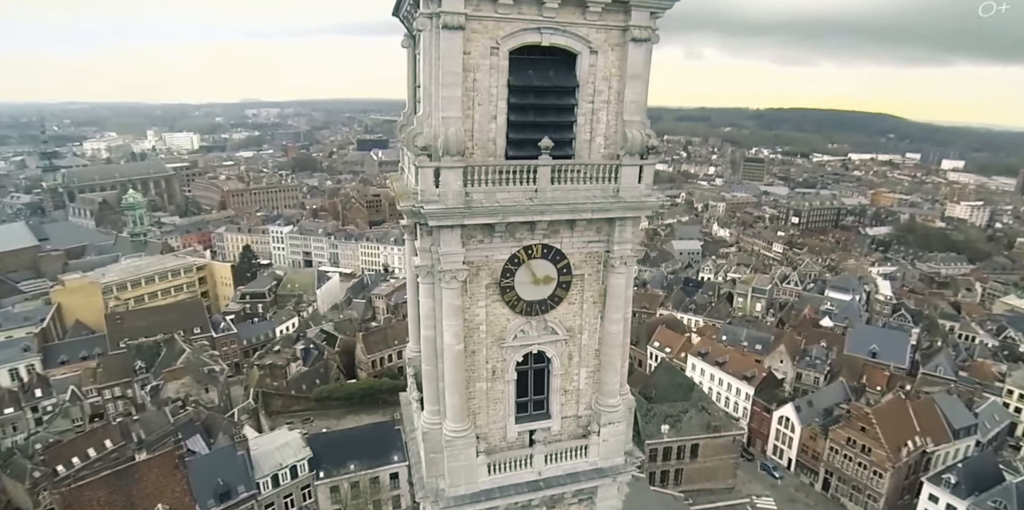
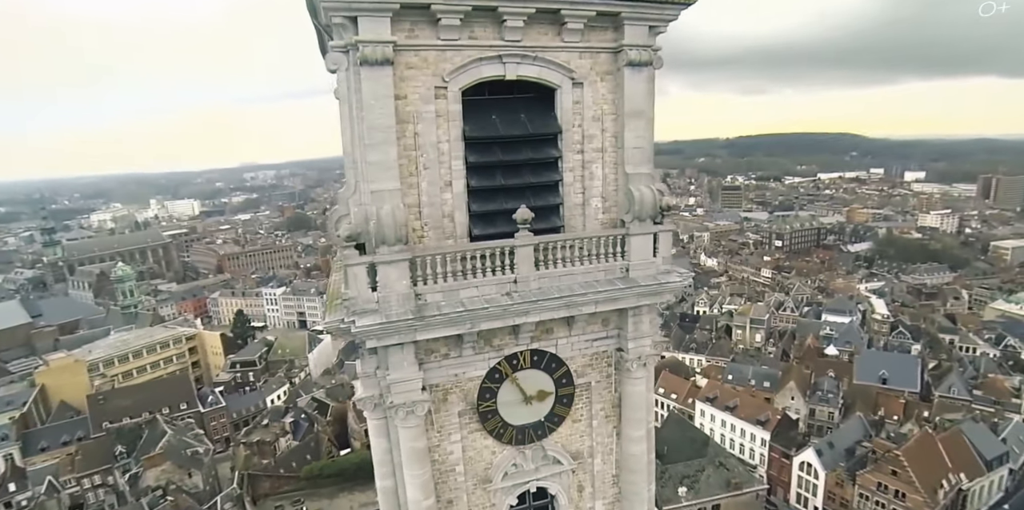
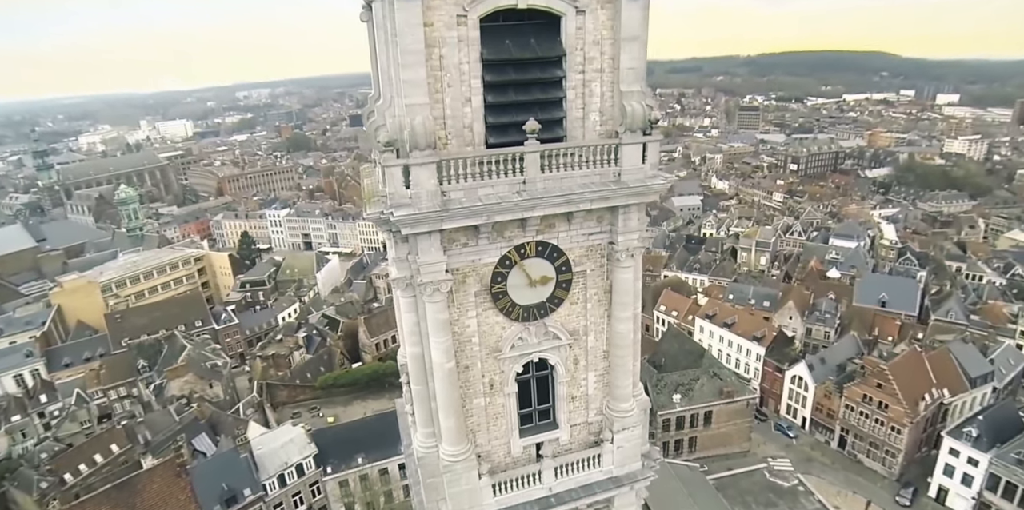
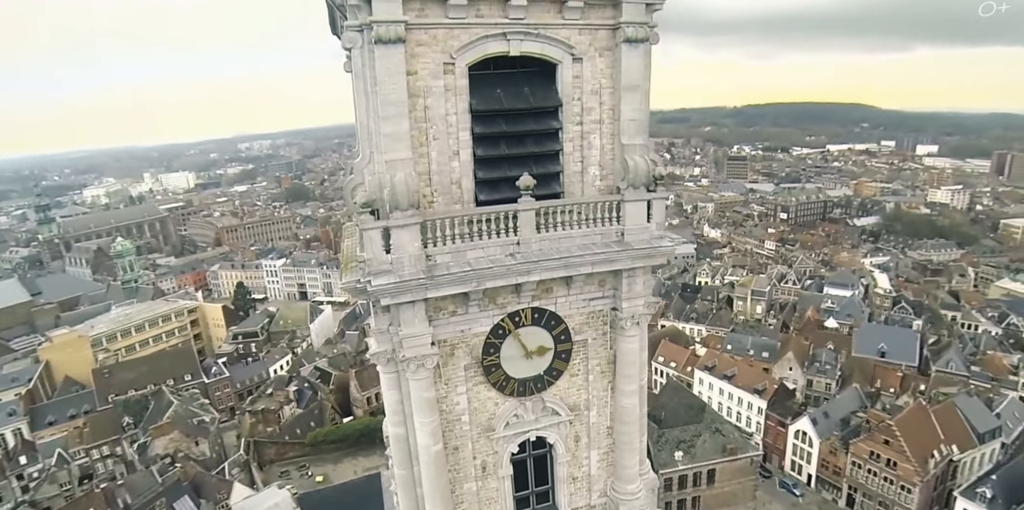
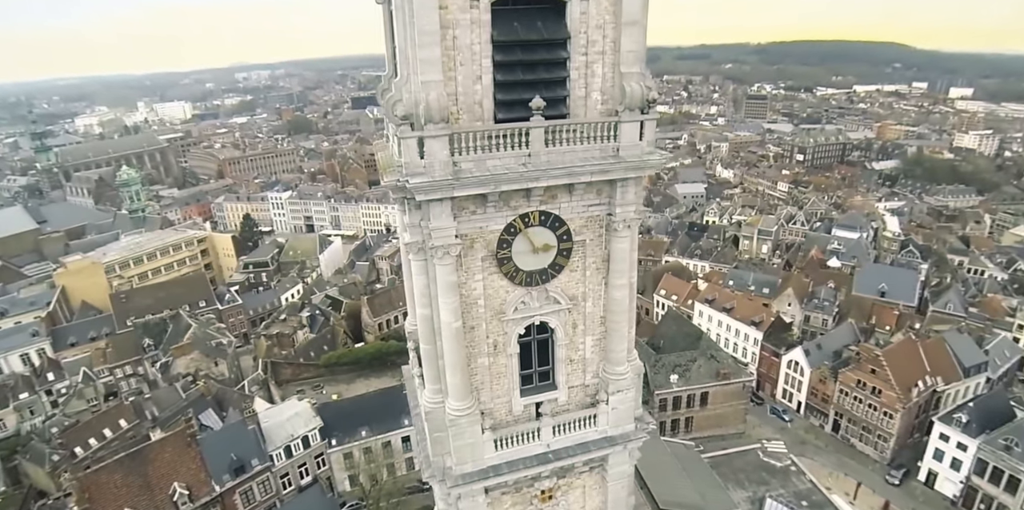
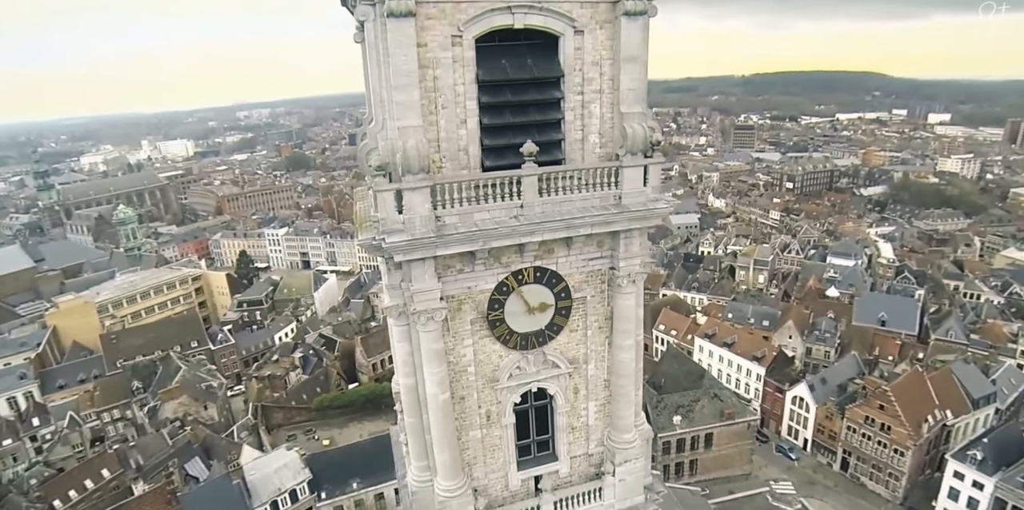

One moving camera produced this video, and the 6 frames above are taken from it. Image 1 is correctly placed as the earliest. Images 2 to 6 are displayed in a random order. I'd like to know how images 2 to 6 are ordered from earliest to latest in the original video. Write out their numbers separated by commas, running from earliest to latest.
5, 3, 6, 4, 2
